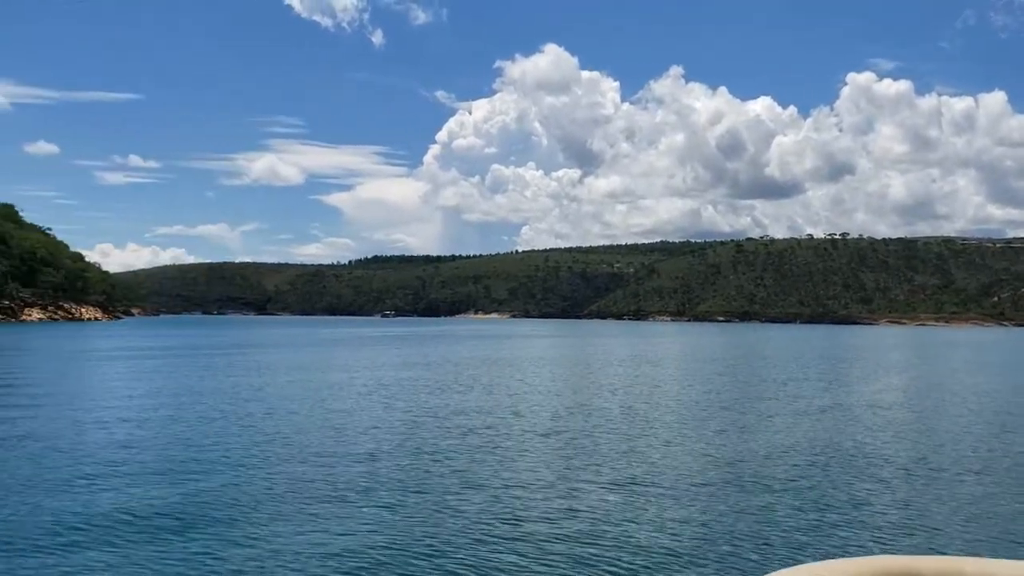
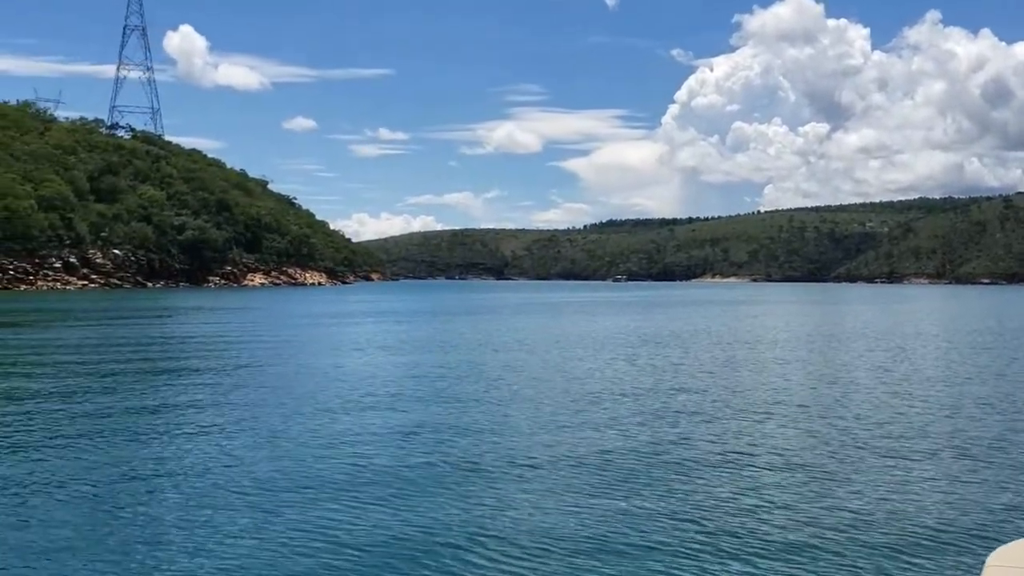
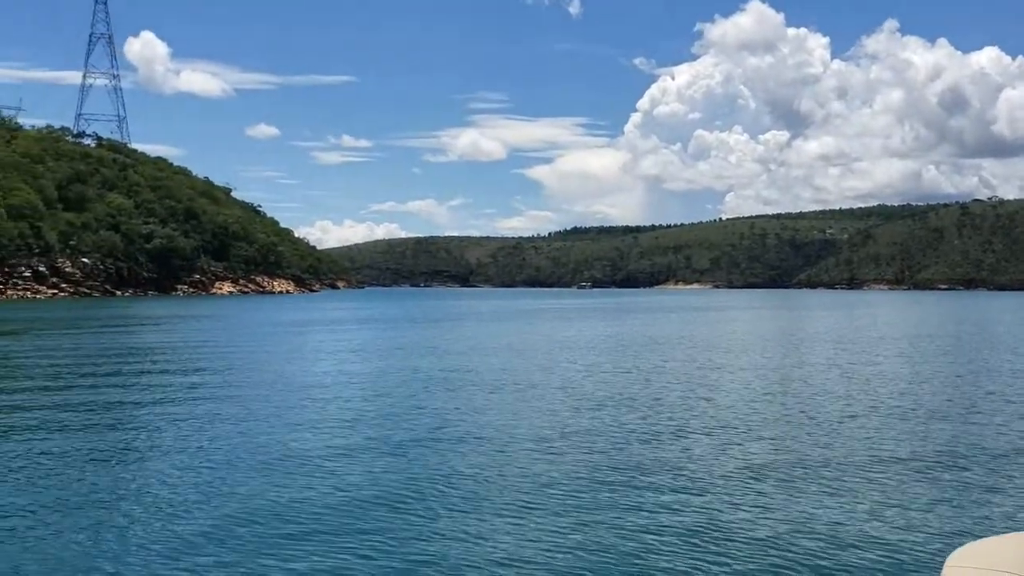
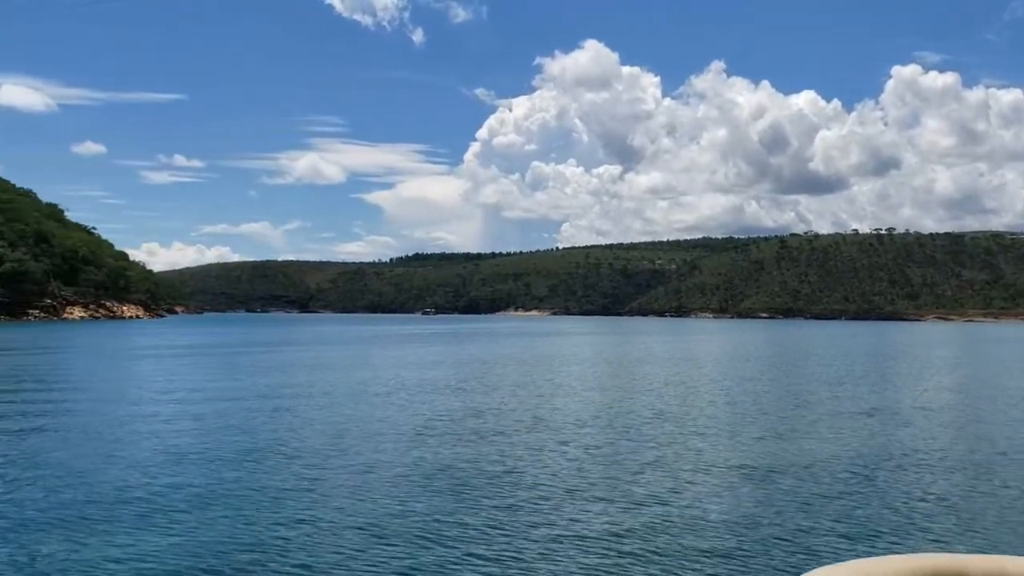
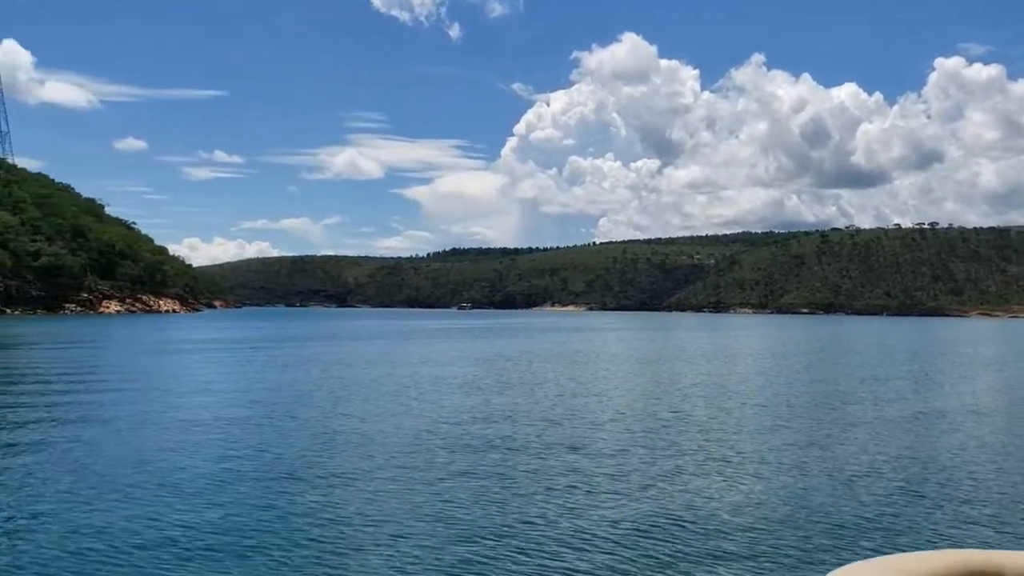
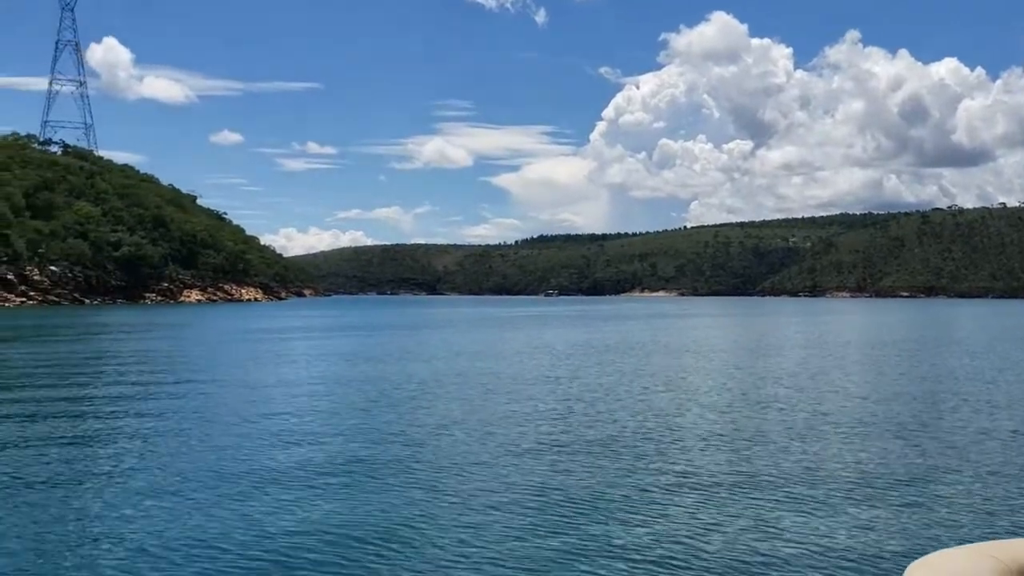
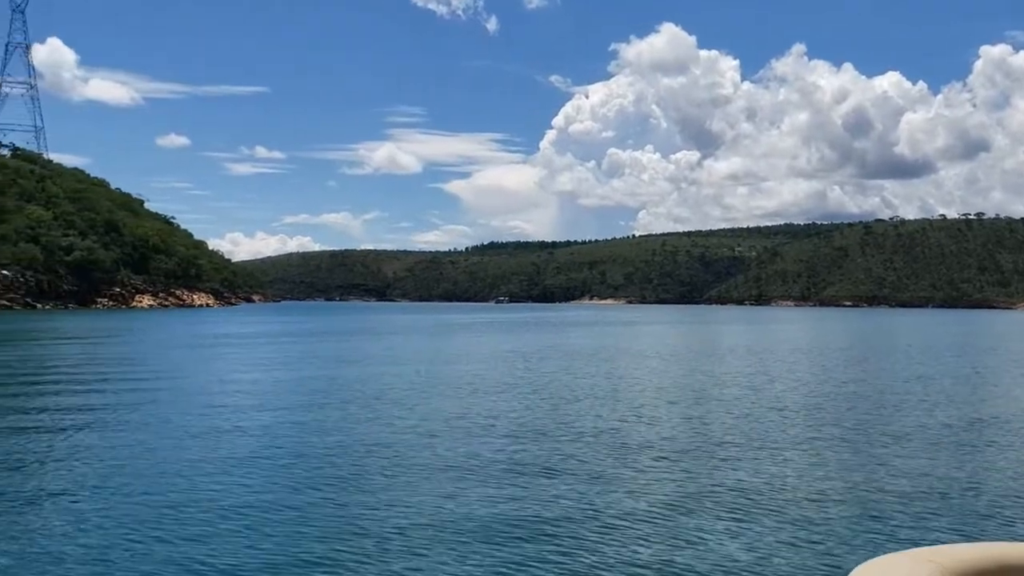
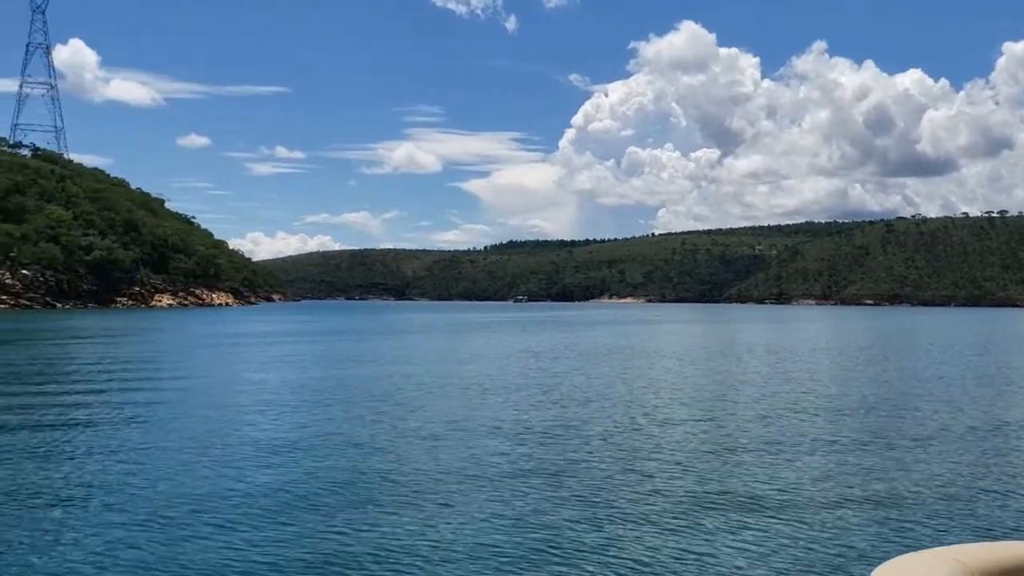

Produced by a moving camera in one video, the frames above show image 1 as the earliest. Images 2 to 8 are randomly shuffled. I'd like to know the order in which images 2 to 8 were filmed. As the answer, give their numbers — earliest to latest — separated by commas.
4, 5, 7, 8, 6, 3, 2
